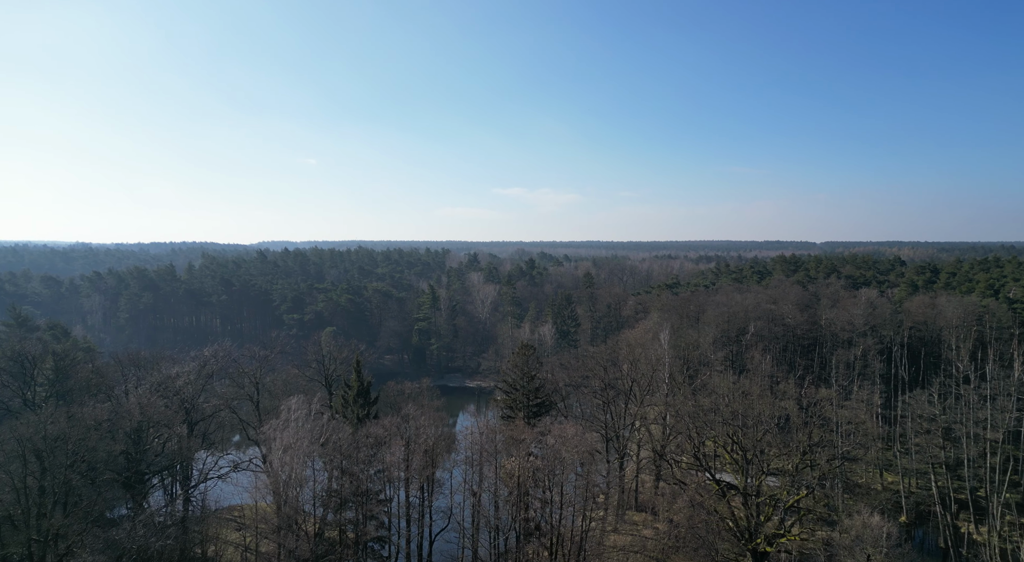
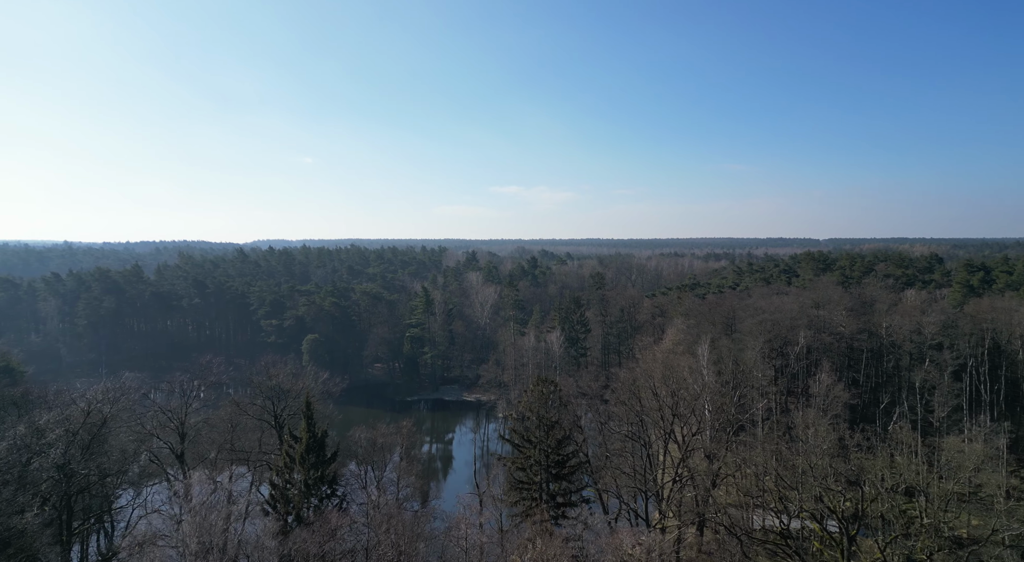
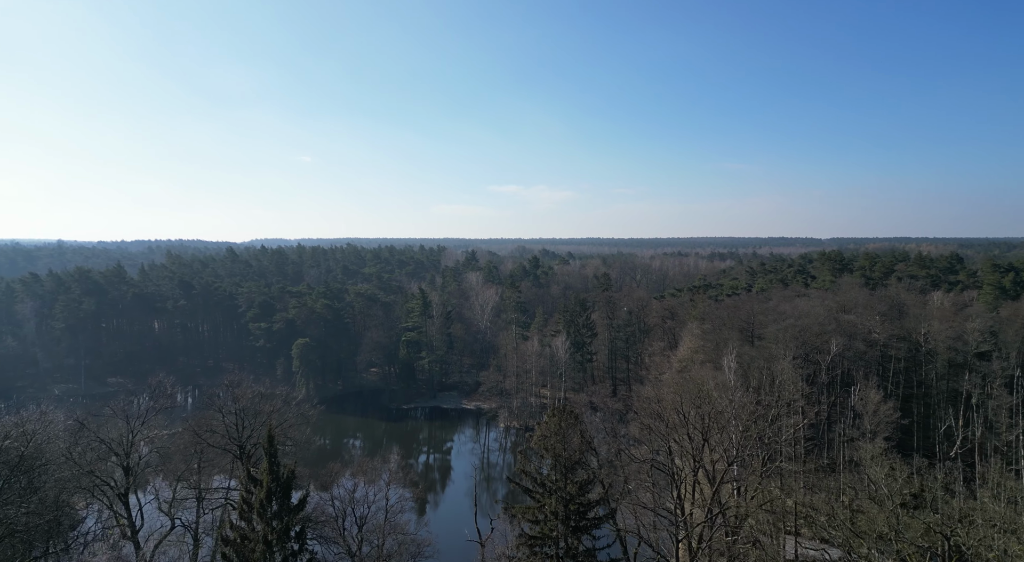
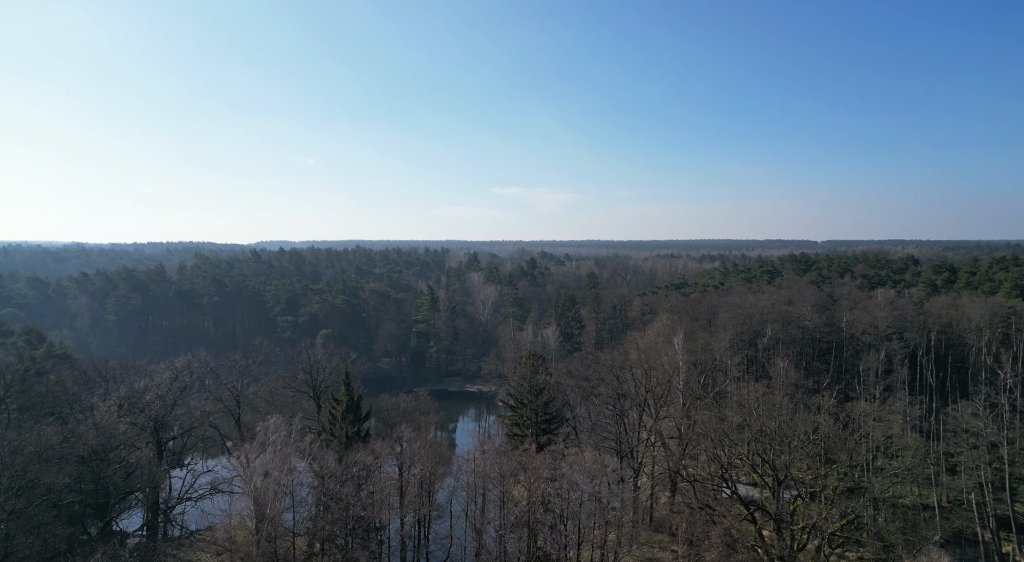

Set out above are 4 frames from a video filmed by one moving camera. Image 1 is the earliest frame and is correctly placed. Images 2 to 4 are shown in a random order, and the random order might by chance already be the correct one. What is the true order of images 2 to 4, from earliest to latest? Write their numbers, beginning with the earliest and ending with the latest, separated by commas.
4, 2, 3
